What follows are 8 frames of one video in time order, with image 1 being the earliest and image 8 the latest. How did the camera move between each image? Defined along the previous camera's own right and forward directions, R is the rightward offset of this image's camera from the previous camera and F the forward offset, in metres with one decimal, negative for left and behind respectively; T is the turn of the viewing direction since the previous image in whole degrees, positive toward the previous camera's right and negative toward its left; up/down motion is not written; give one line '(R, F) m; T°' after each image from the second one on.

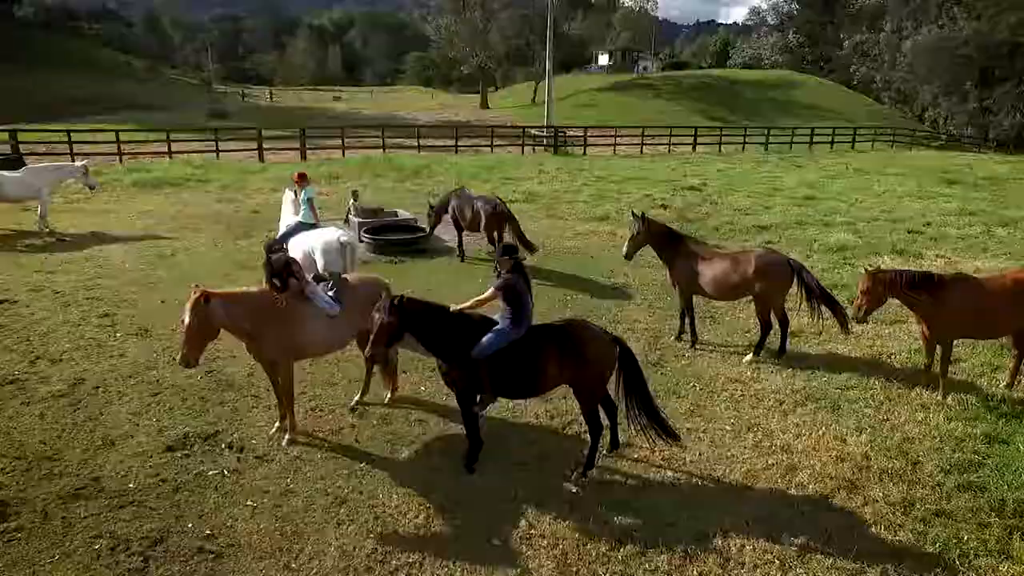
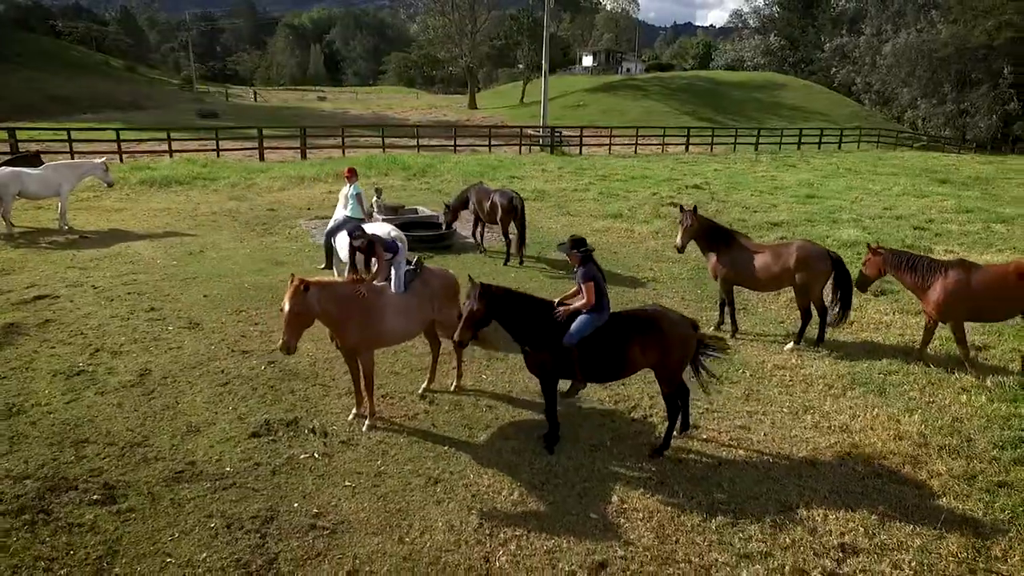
(-0.7, -0.2) m; +2°
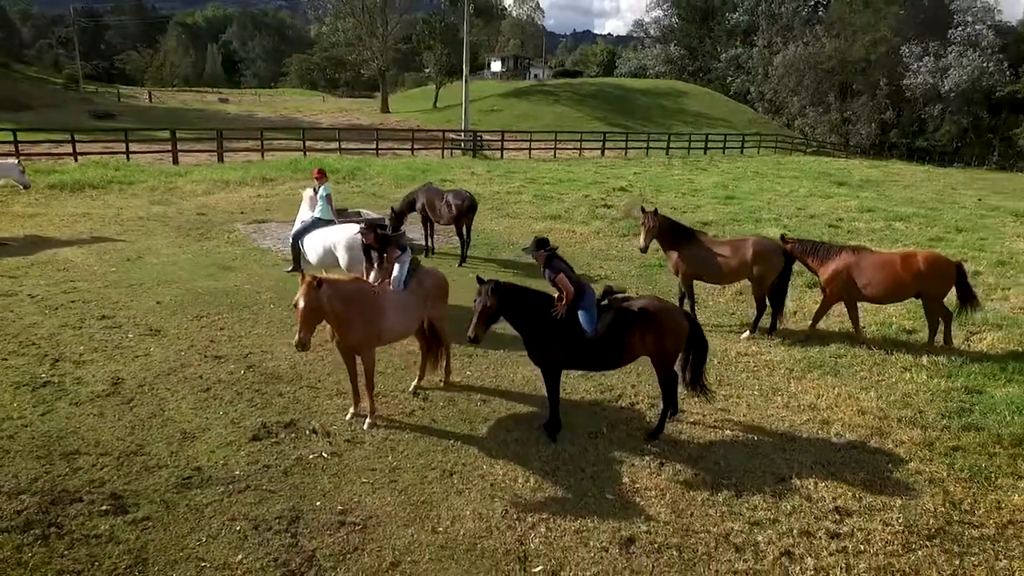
(-0.7, -0.1) m; +7°
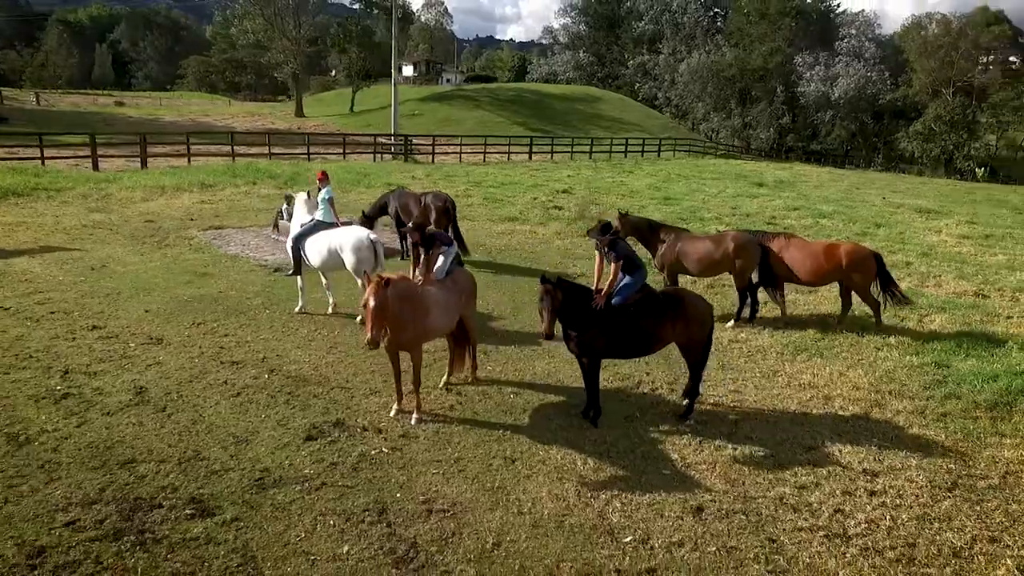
(-1.1, -0.2) m; +7°
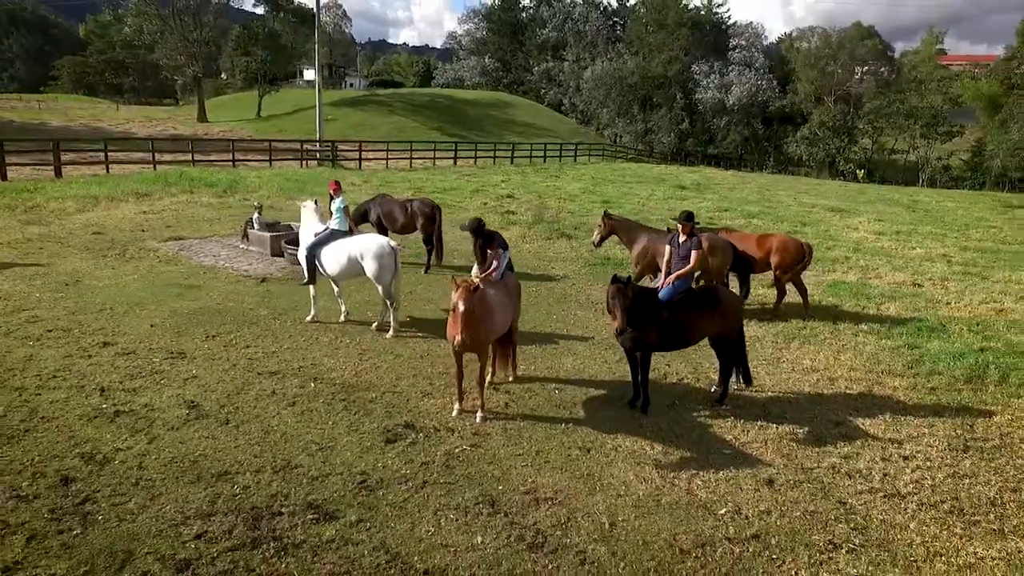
(-1.3, -0.2) m; +8°
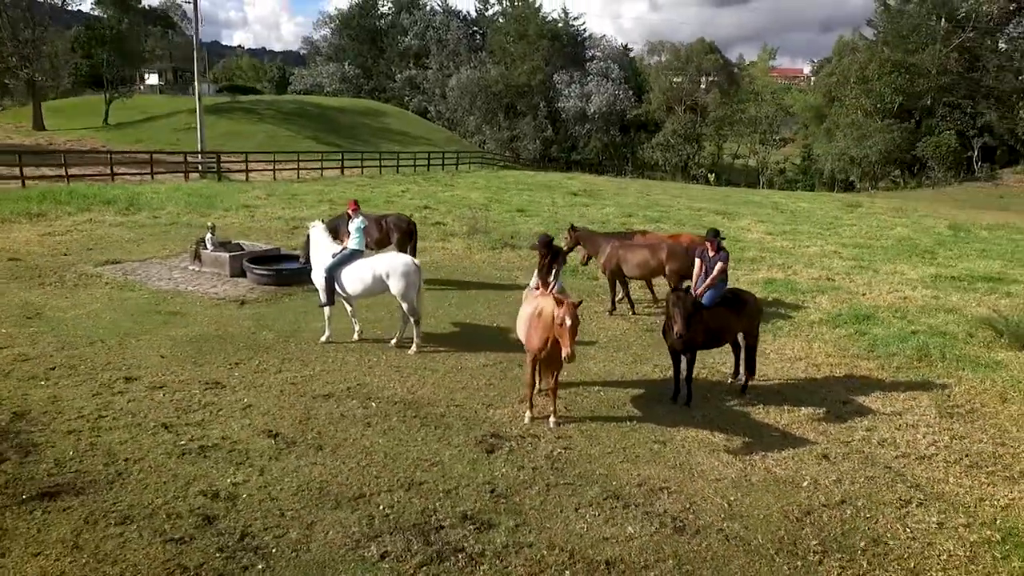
(-1.9, -0.2) m; +12°
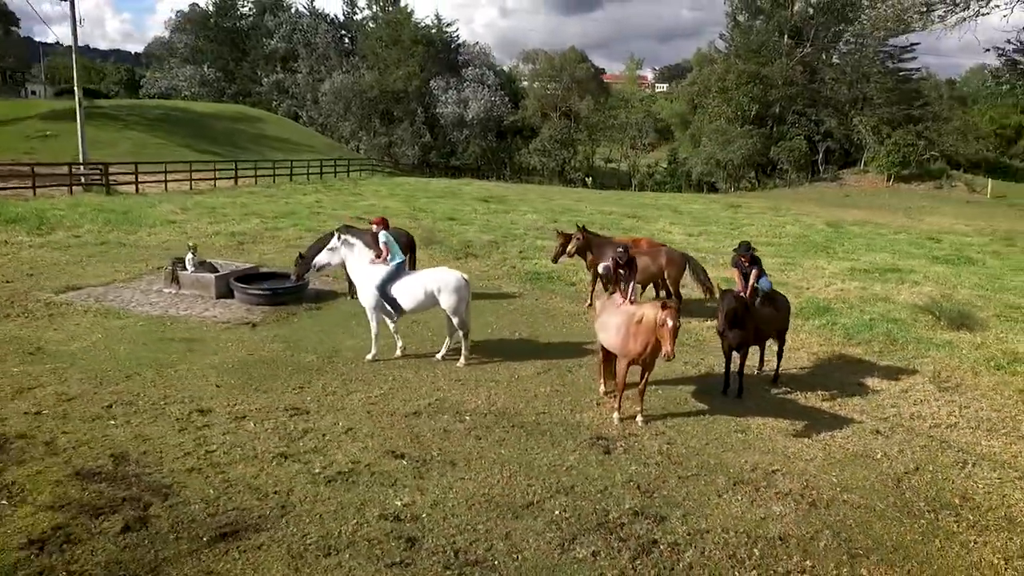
(-2.2, -0.1) m; +11°
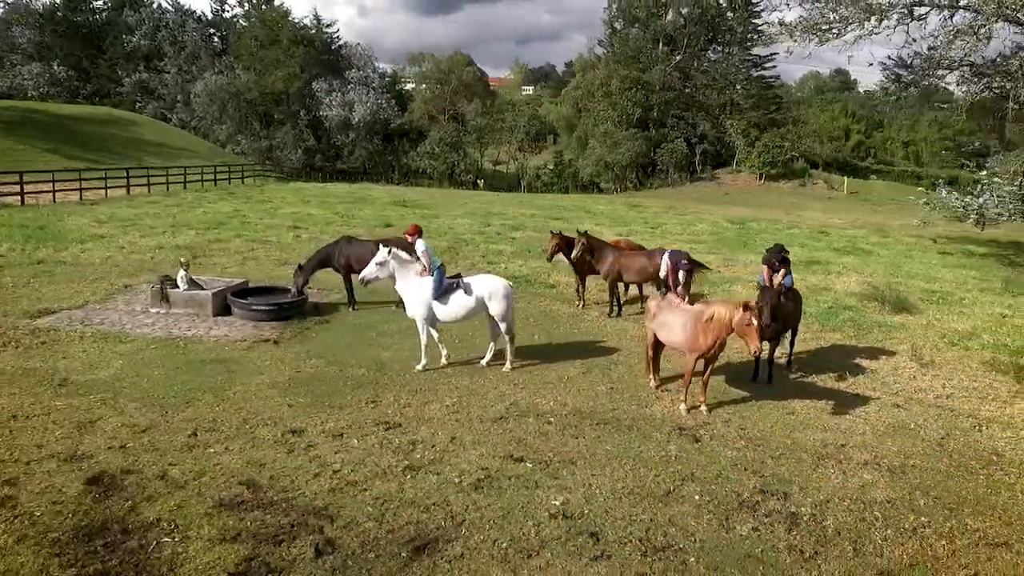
(-2.1, -0.1) m; +10°
